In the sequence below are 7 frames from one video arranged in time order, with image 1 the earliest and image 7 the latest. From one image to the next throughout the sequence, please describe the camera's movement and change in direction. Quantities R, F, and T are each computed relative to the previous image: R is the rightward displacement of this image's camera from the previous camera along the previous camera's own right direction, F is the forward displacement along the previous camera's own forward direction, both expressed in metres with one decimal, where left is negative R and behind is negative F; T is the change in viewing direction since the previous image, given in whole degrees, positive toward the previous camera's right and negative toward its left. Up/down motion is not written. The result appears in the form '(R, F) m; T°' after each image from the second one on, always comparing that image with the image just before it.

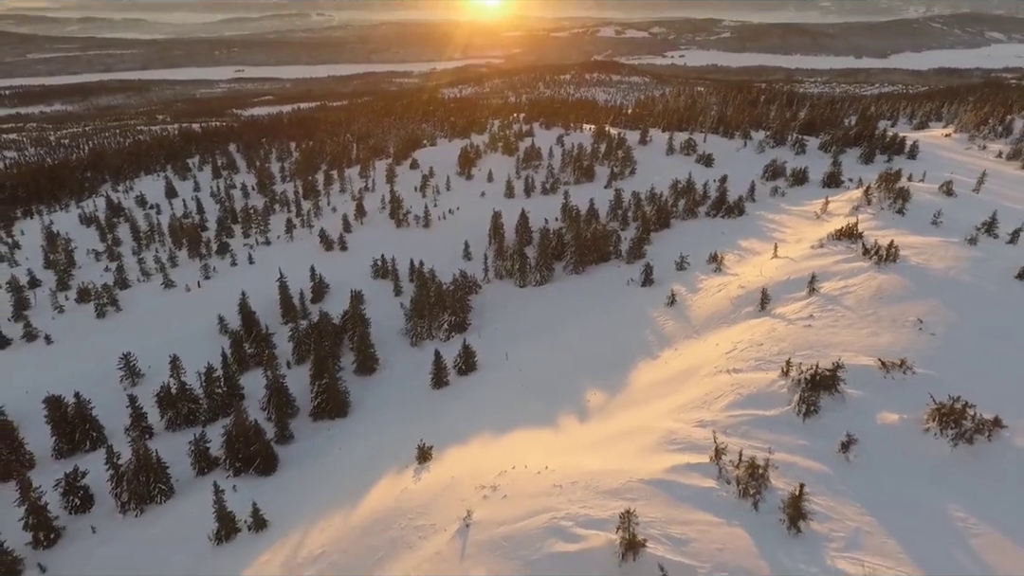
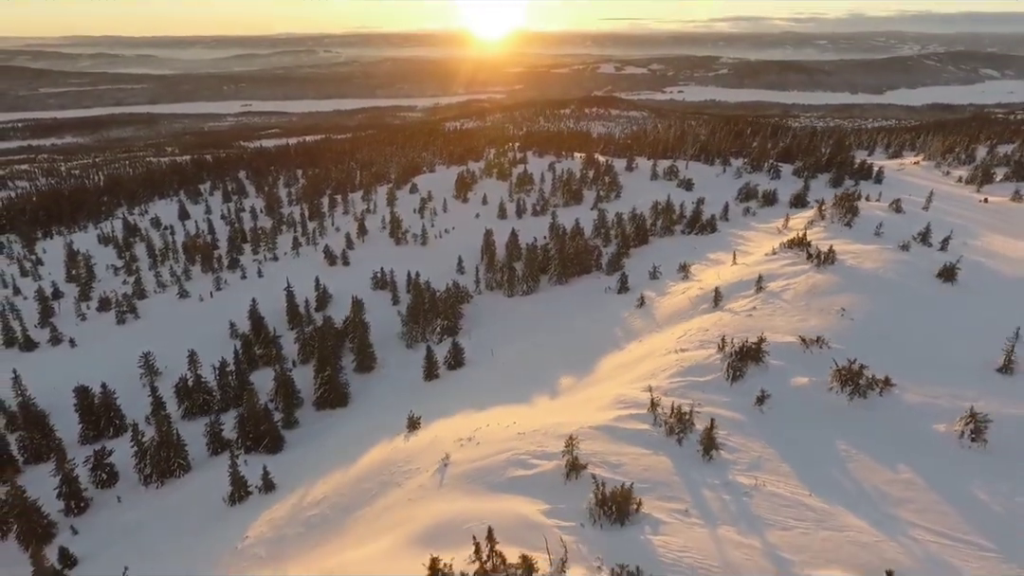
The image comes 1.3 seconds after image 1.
(+0.4, -1.6) m; 0°
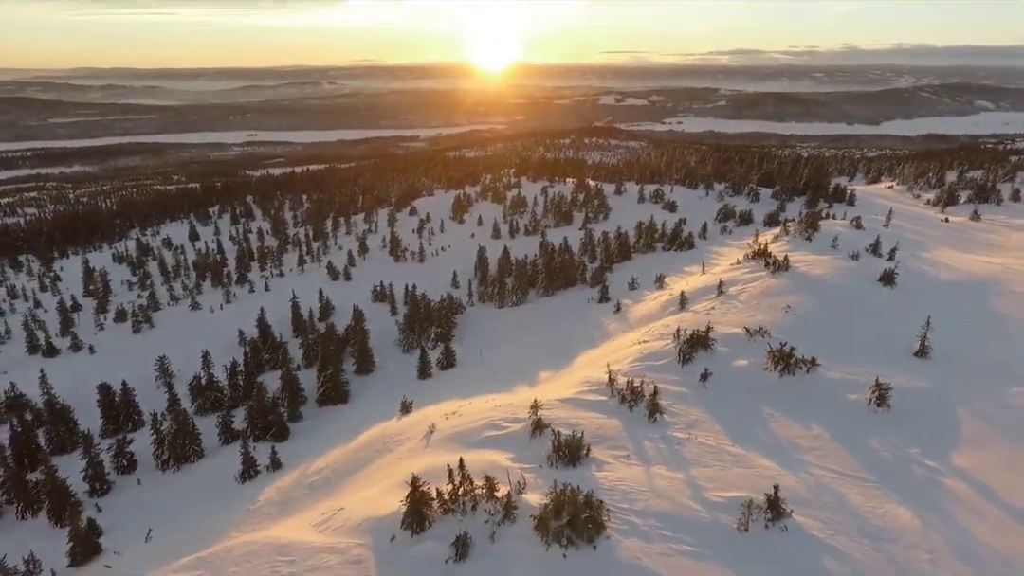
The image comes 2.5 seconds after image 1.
(+0.4, -1.5) m; 0°
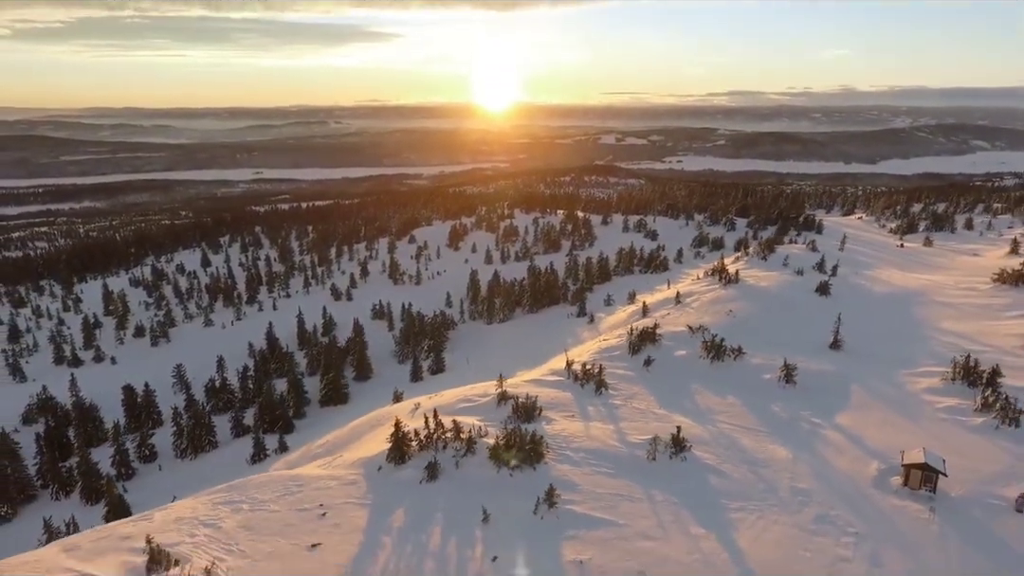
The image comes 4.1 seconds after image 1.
(+0.6, -2.0) m; 0°
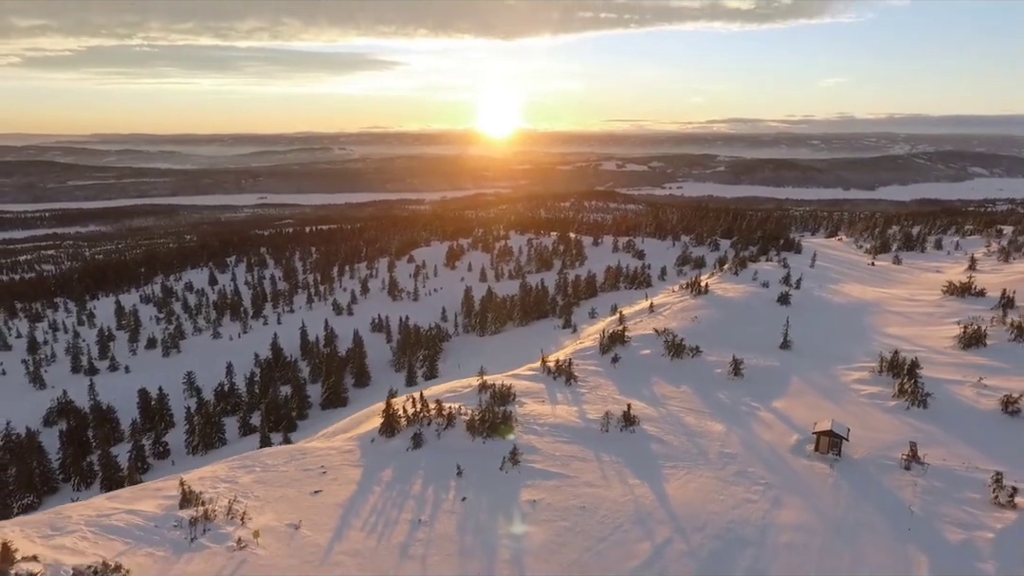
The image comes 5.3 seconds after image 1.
(+0.4, -1.5) m; 0°
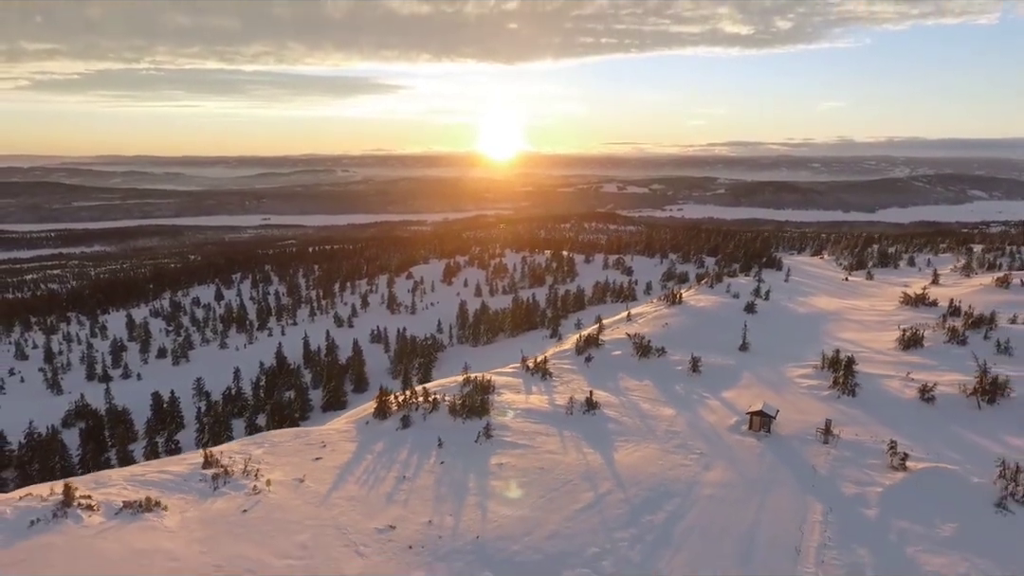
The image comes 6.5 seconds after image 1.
(+0.4, -1.6) m; 0°
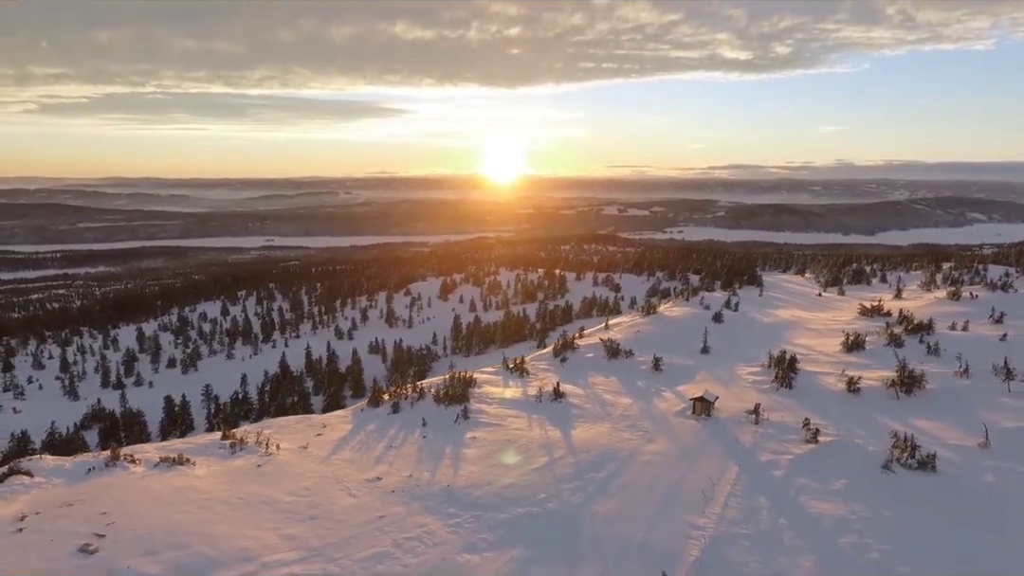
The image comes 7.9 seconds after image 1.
(+0.5, -1.7) m; 0°
